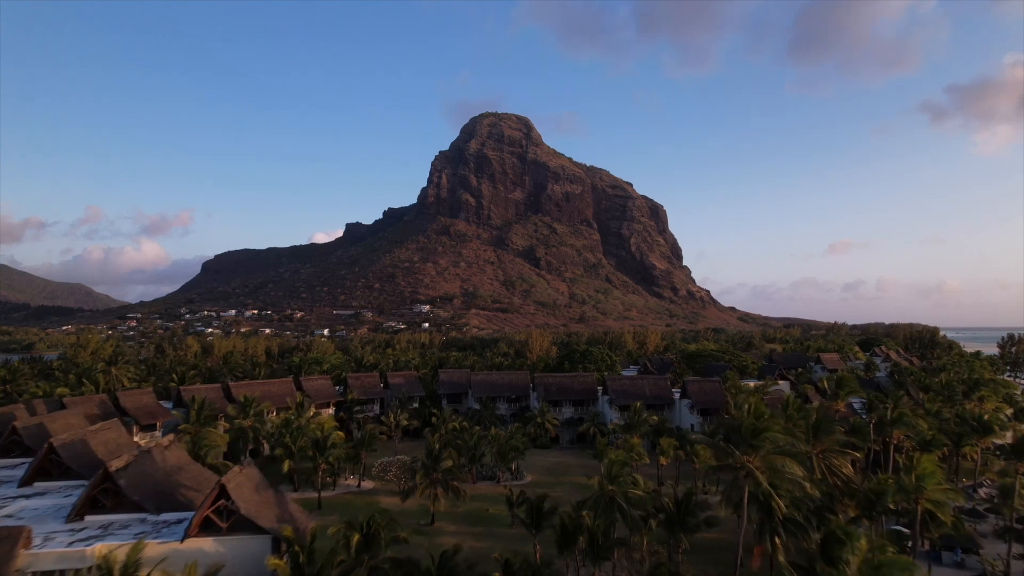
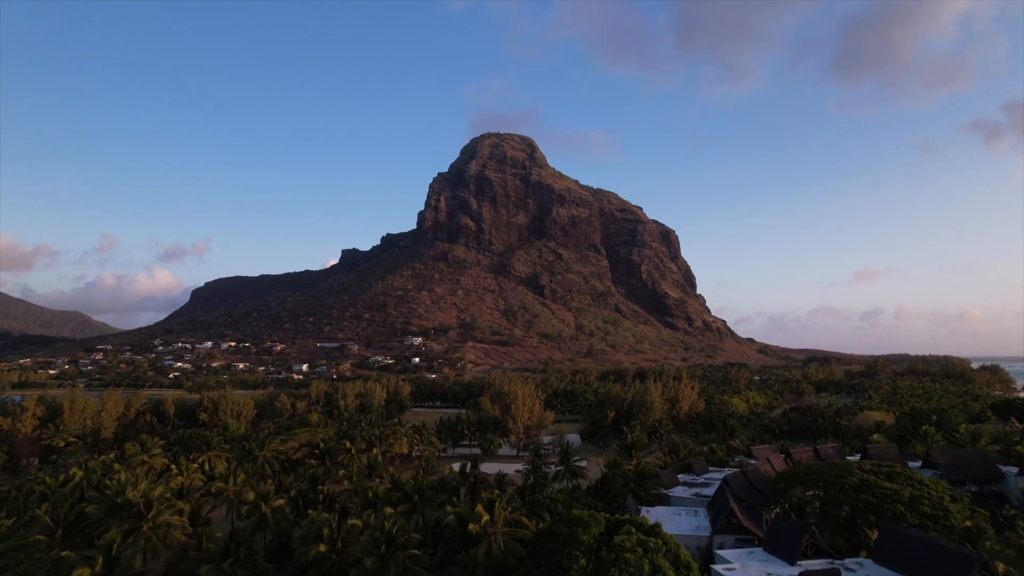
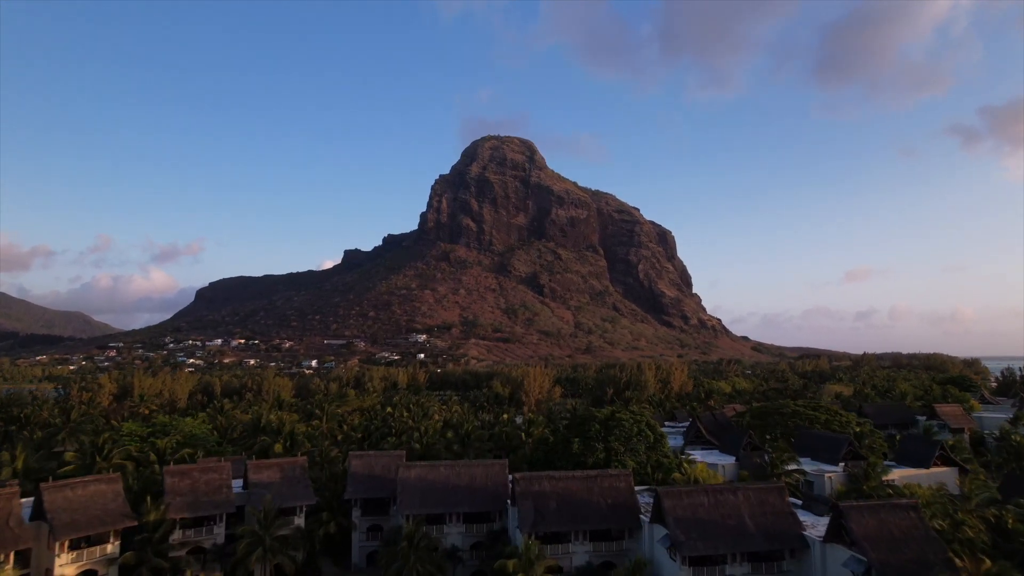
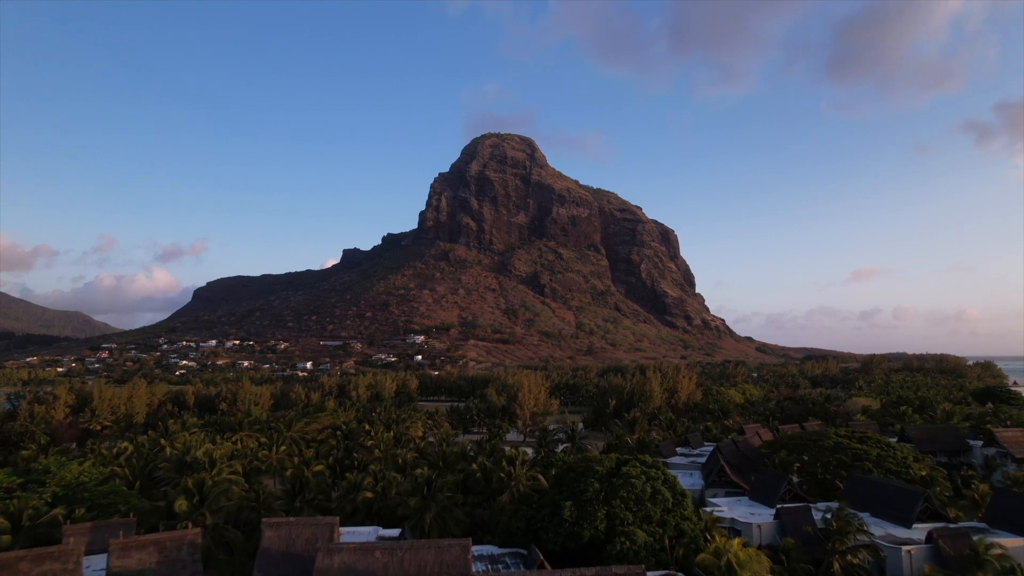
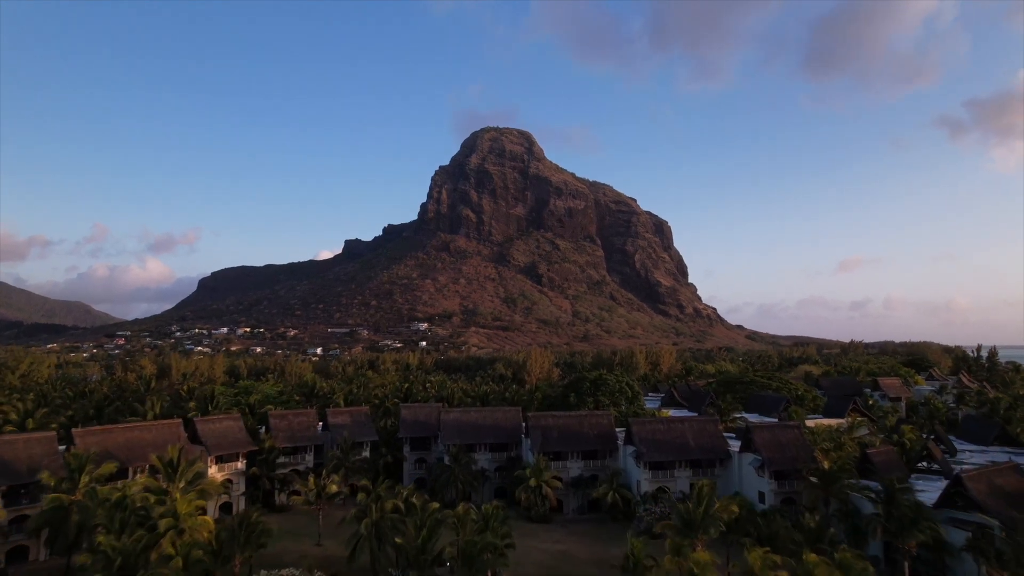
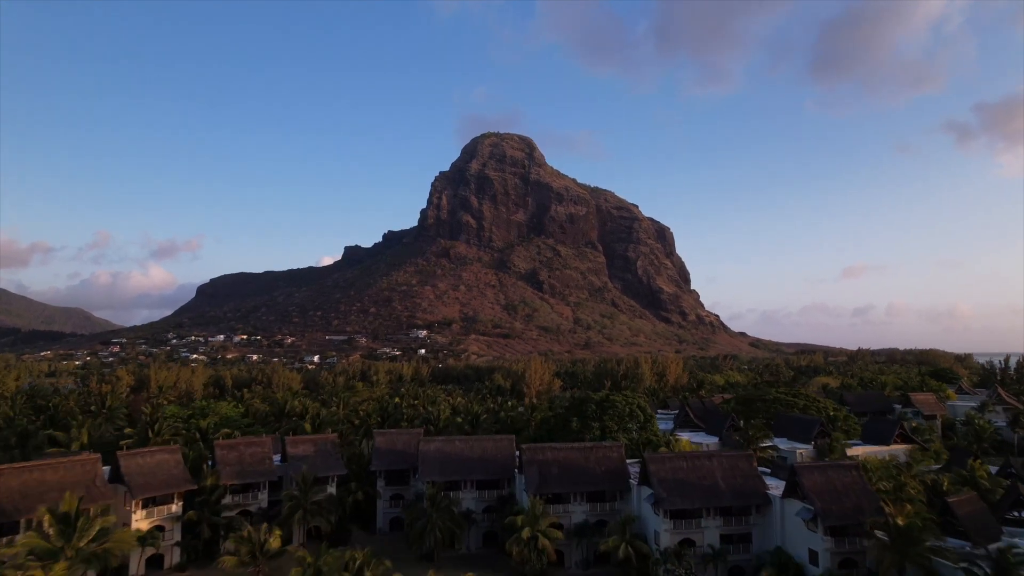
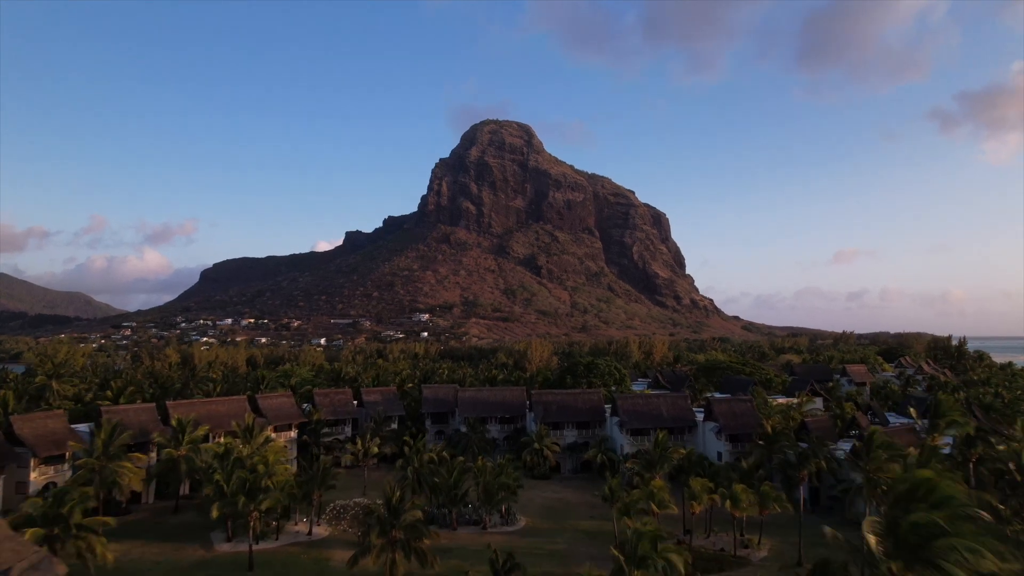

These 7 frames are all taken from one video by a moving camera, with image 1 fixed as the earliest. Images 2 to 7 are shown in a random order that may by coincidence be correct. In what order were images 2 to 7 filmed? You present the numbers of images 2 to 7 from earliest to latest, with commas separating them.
7, 5, 6, 3, 4, 2
